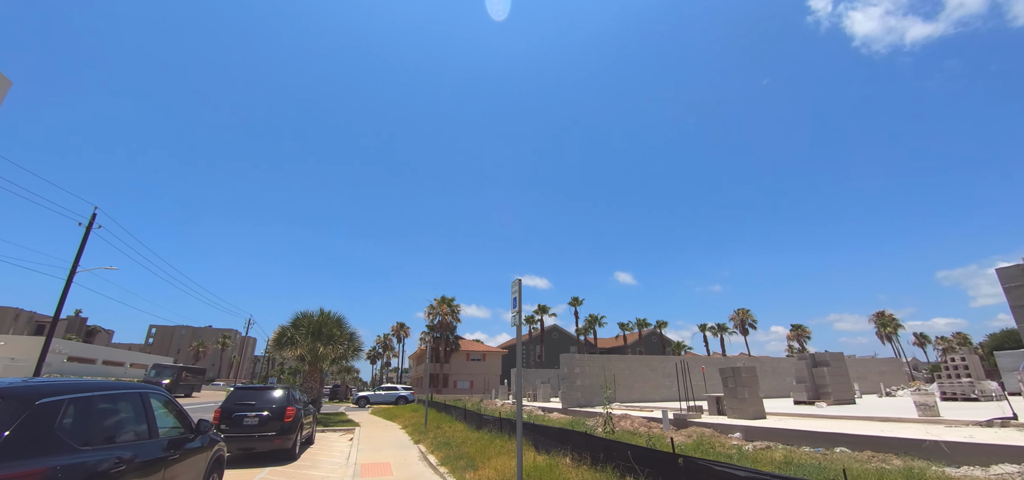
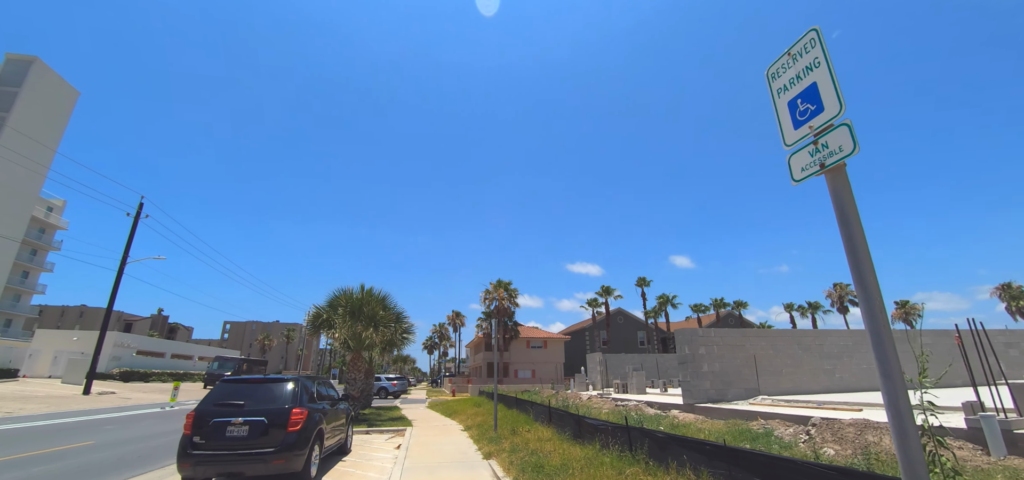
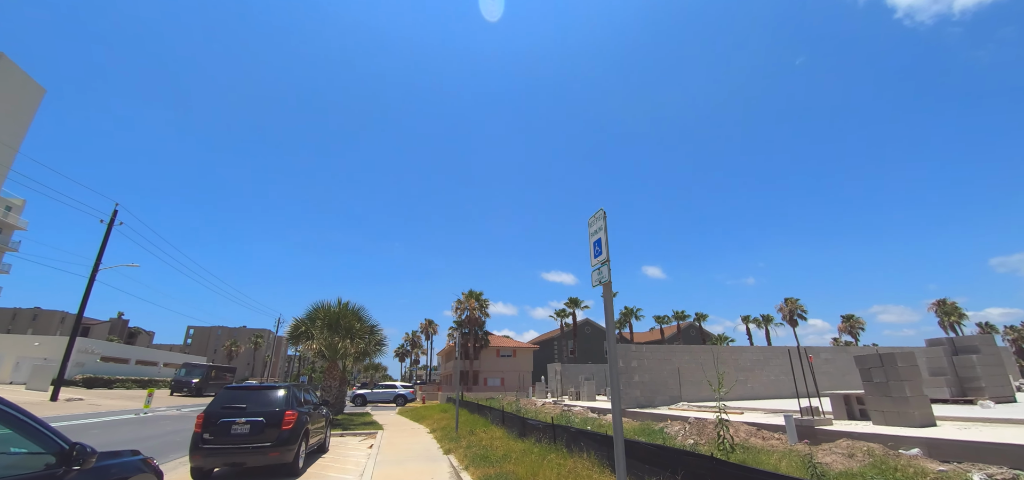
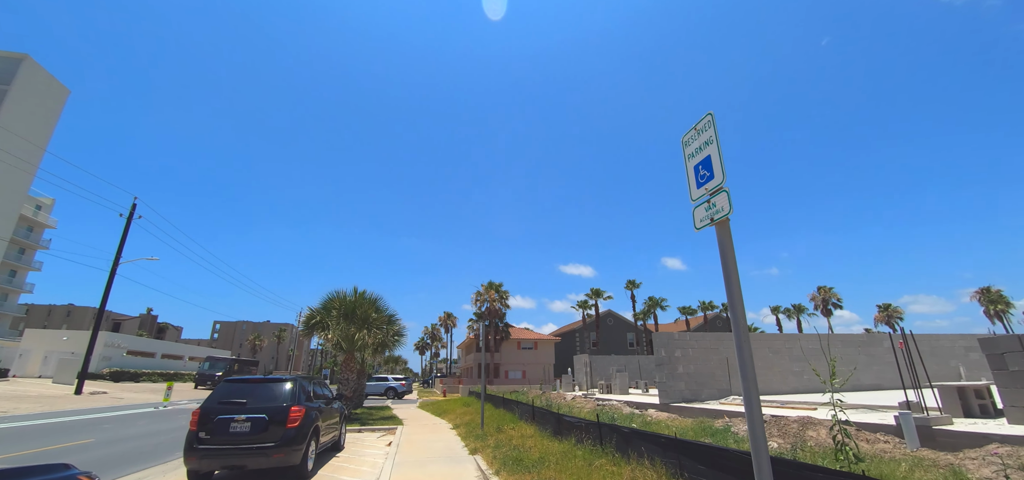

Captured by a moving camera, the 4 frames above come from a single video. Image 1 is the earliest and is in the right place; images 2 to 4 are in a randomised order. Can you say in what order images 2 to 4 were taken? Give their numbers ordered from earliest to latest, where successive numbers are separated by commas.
3, 4, 2
